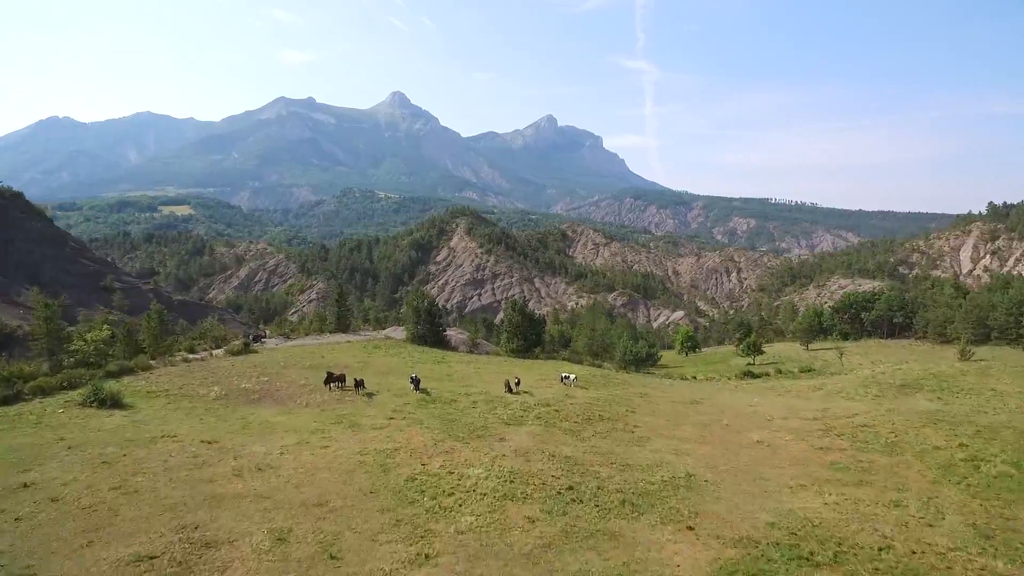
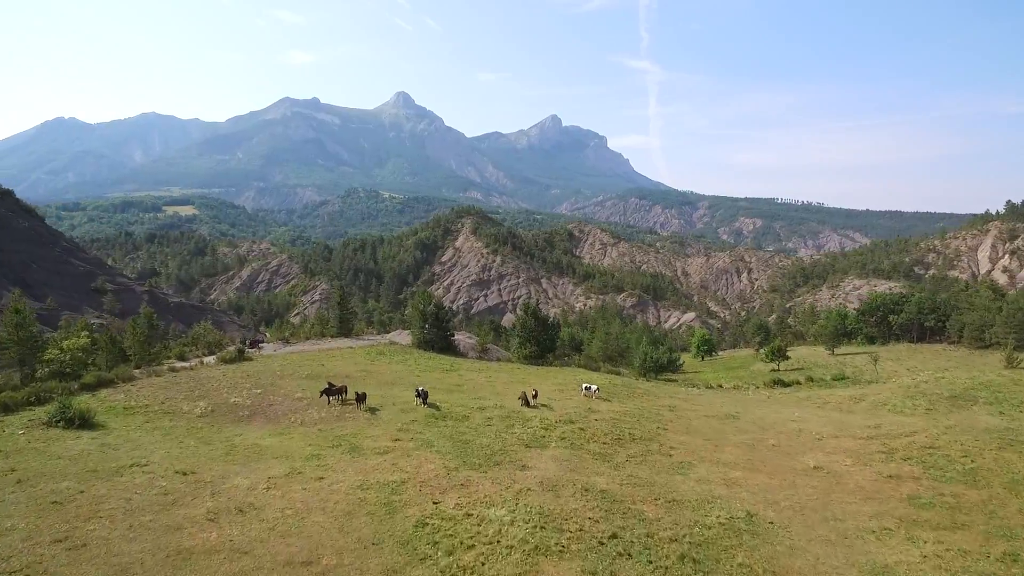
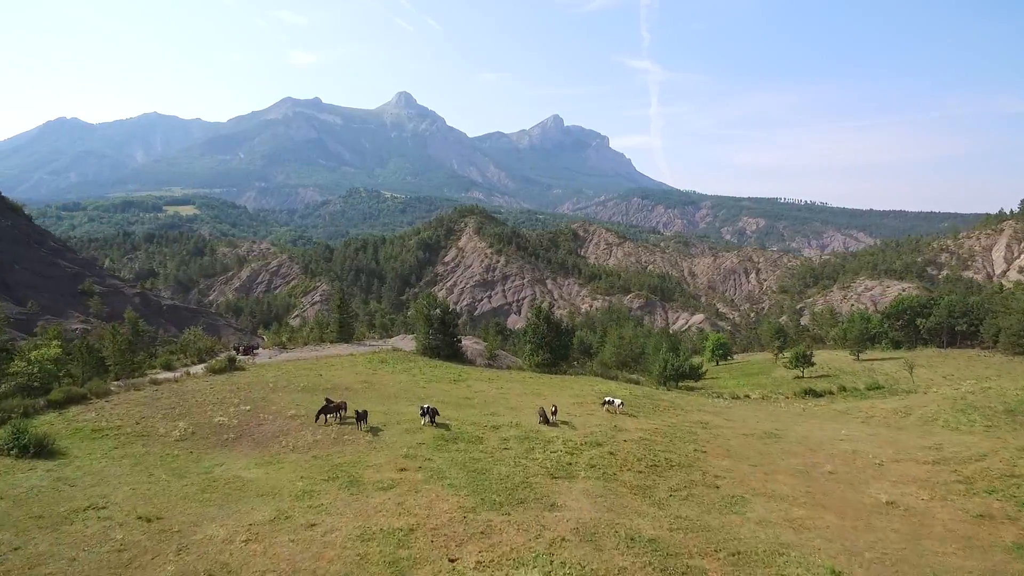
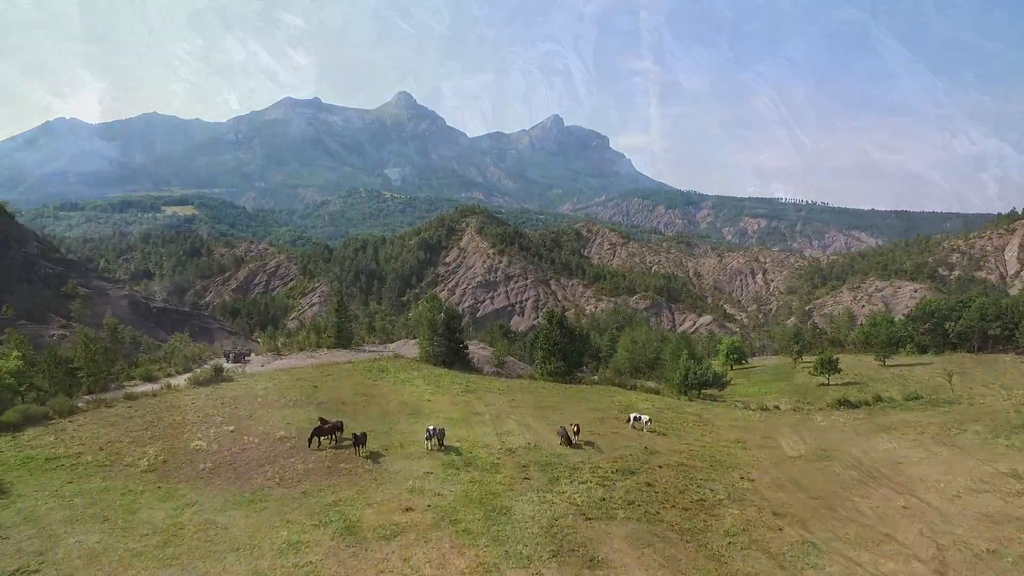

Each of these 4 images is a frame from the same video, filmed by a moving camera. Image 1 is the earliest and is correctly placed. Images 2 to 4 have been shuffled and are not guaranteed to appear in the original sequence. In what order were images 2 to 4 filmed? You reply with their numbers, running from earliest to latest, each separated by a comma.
2, 3, 4
